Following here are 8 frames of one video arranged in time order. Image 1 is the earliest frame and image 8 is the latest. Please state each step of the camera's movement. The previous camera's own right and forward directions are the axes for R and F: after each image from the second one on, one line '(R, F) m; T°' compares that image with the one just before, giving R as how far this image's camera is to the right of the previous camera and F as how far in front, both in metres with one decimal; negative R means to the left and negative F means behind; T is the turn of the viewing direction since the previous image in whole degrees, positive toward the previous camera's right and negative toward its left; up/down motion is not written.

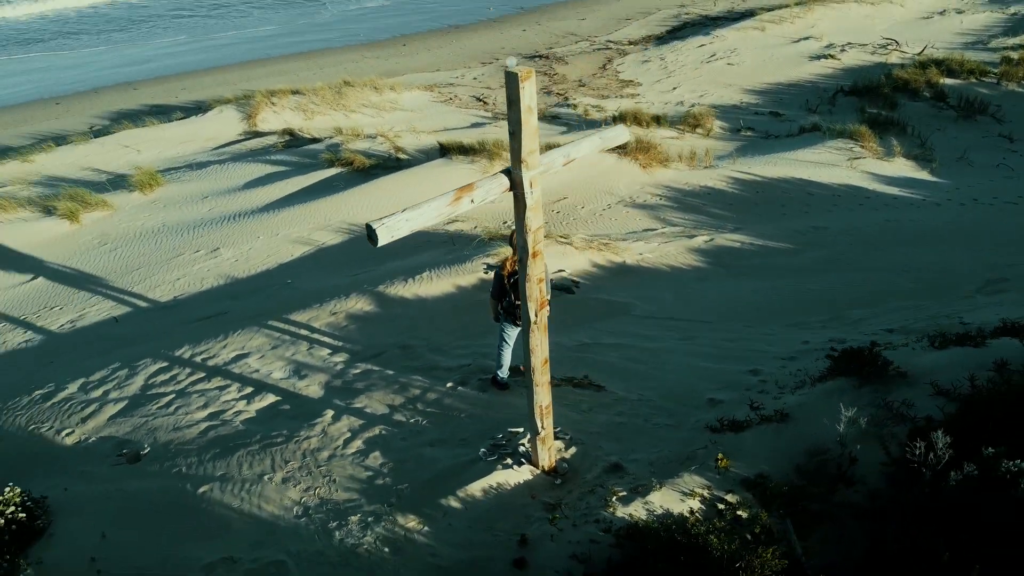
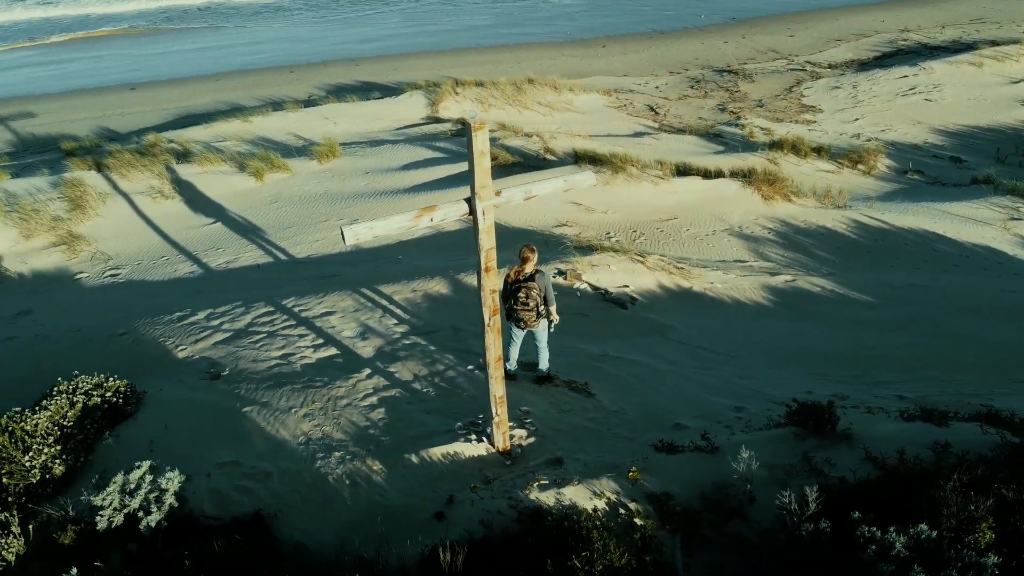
(+1.0, -0.5) m; -14°
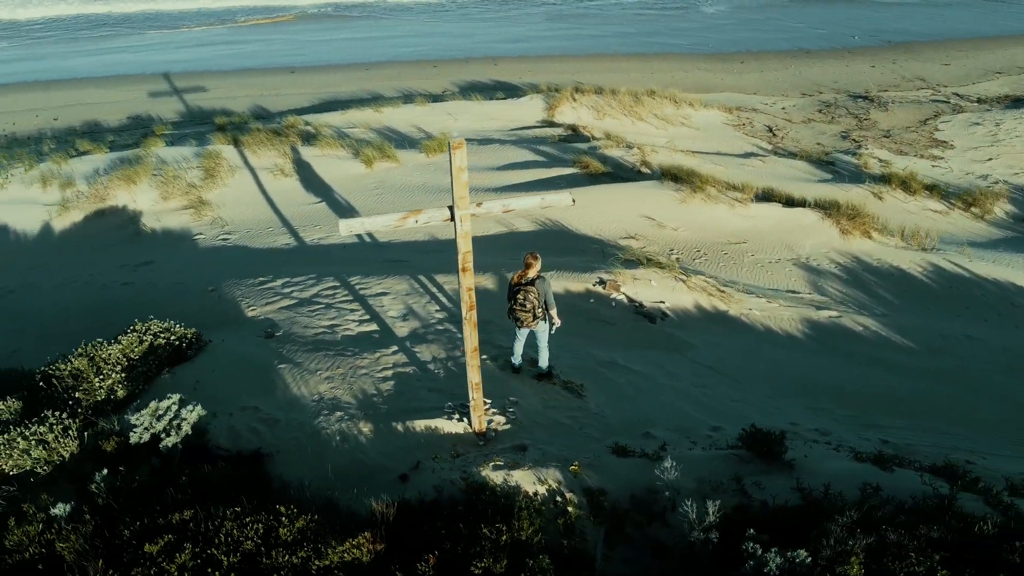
(+0.8, -0.4) m; -10°
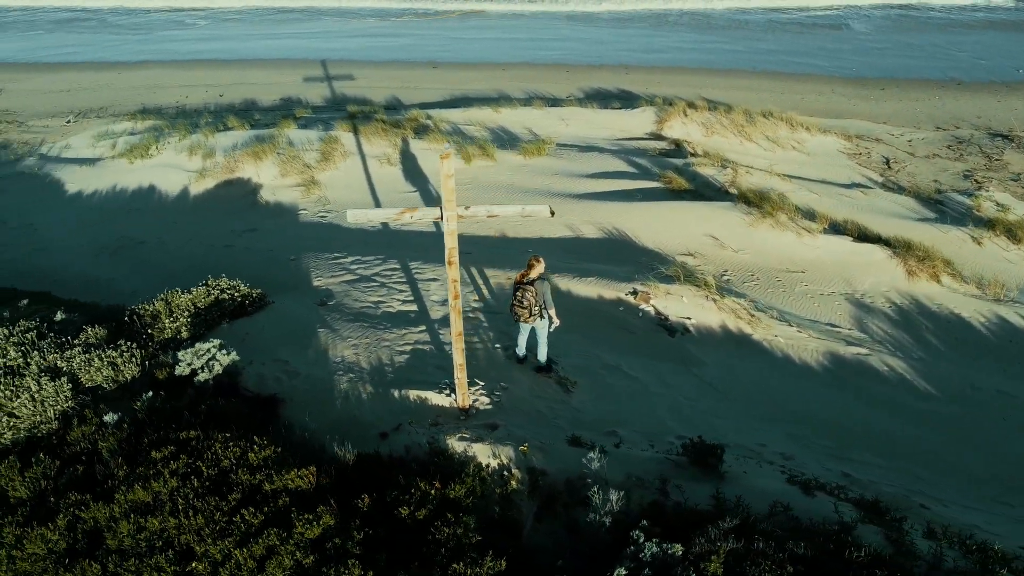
(+0.9, -0.5) m; -10°
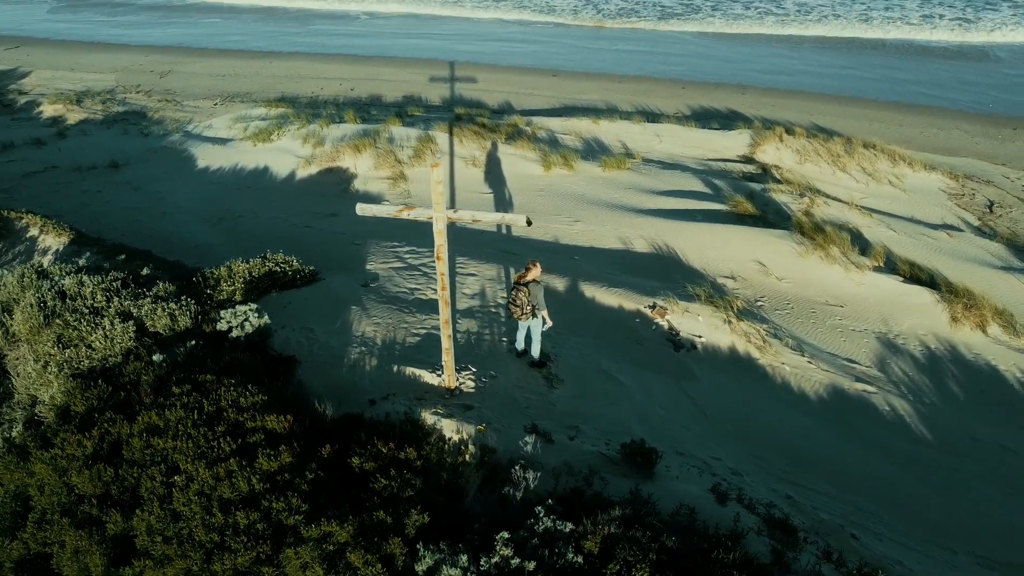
(+1.0, -0.5) m; -10°
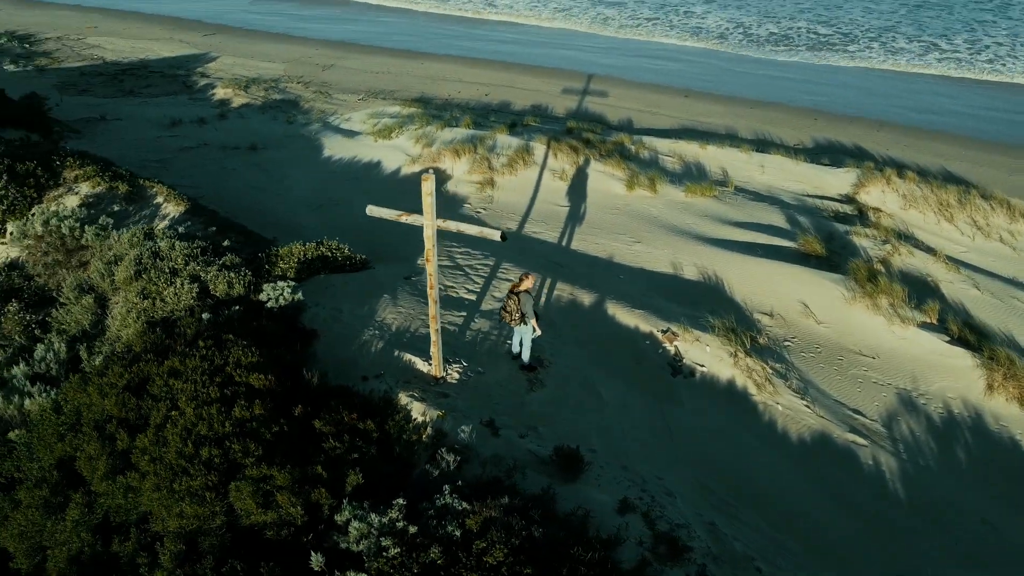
(+1.3, -0.5) m; -11°
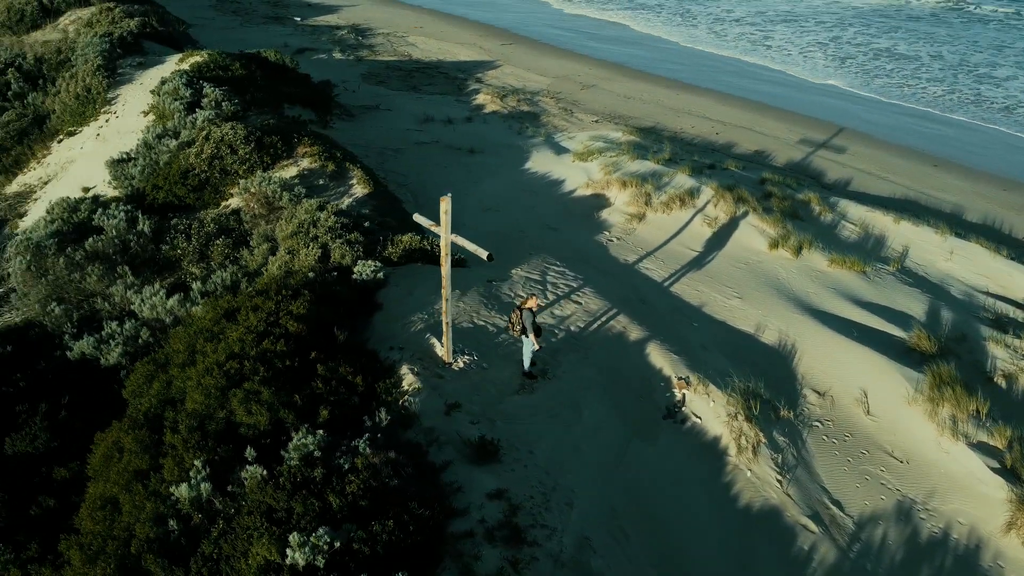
(+2.6, -0.7) m; -21°
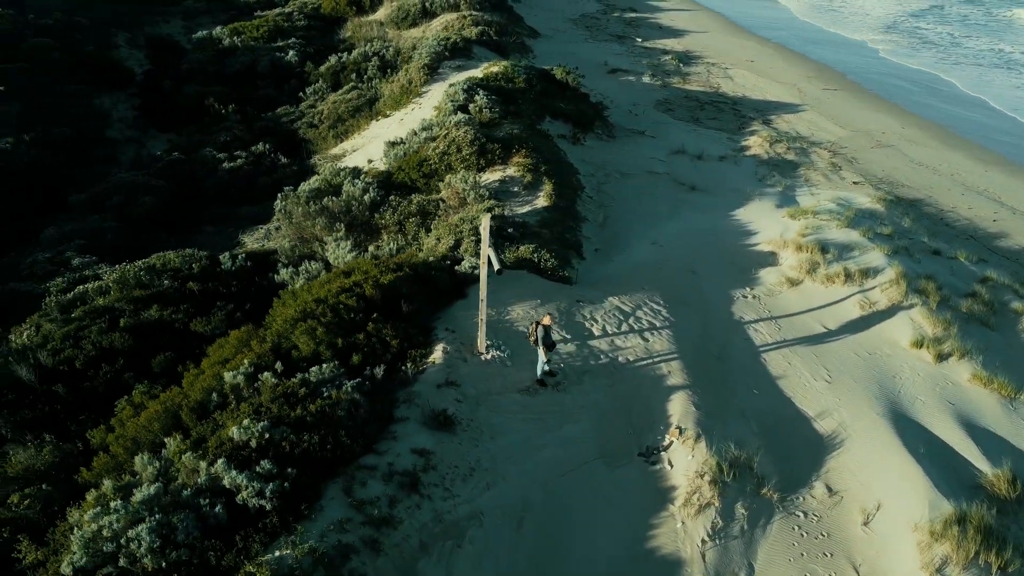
(+3.4, -0.6) m; -25°
